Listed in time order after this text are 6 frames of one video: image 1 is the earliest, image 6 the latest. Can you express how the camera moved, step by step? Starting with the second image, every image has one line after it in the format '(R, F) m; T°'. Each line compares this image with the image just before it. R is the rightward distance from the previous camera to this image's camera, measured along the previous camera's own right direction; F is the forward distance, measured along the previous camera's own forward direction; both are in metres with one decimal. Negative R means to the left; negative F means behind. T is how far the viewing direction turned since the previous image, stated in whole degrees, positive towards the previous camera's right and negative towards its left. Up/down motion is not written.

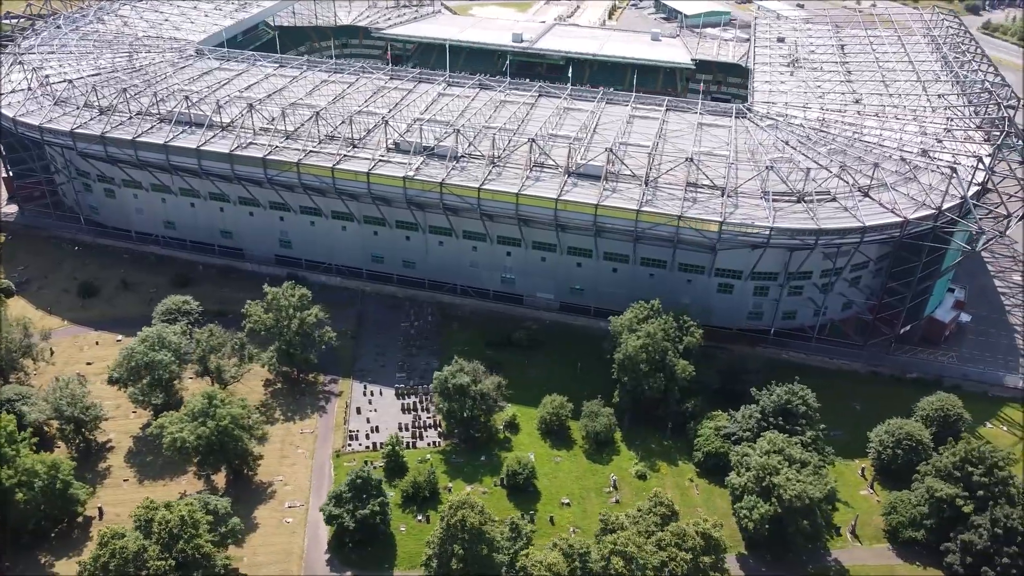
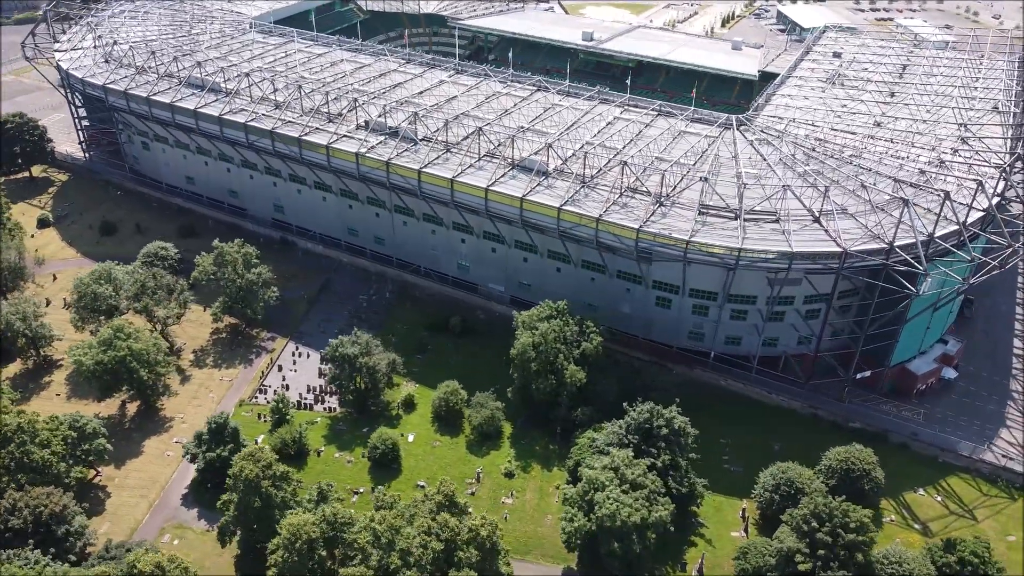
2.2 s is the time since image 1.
(+16.9, +1.7) m; -12°
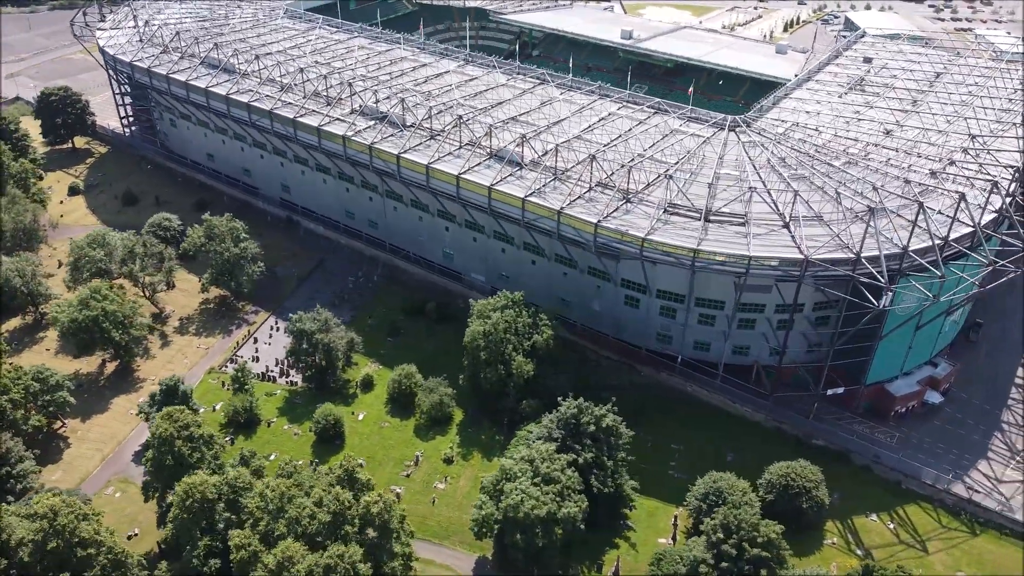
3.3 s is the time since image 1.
(+8.2, +0.5) m; -6°
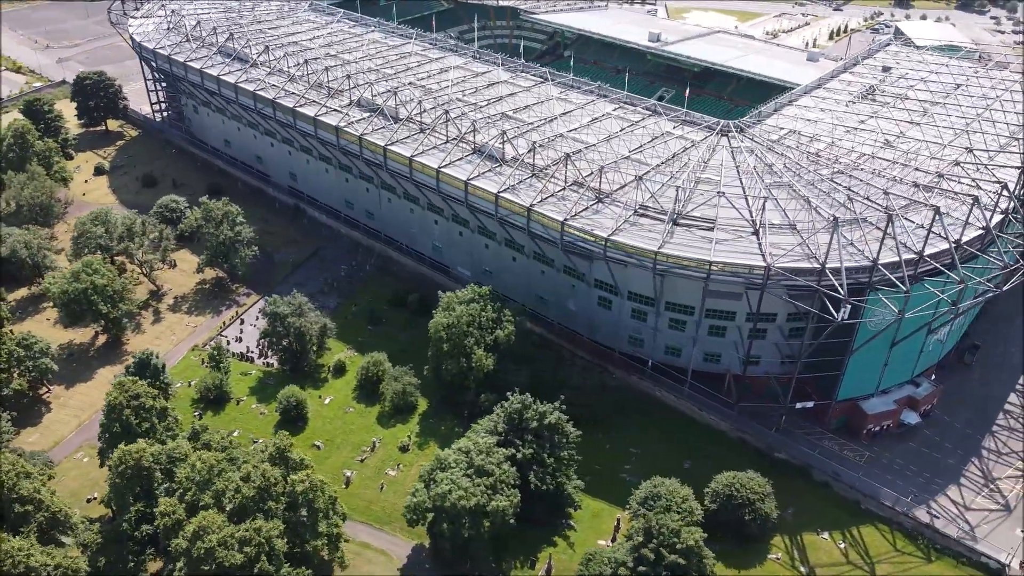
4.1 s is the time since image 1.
(+6.1, 0.0) m; -4°
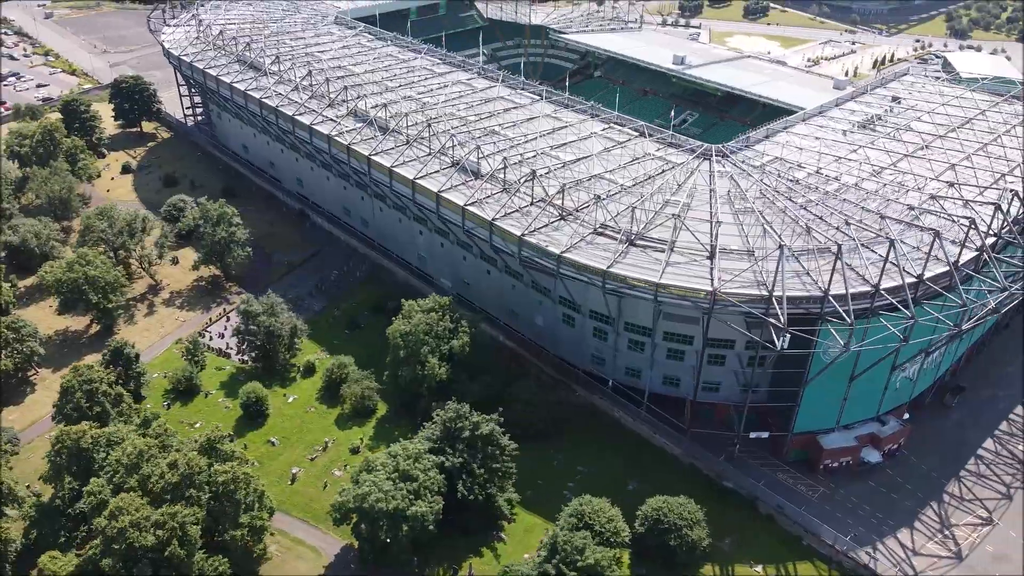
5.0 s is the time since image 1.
(+6.8, -0.4) m; -5°
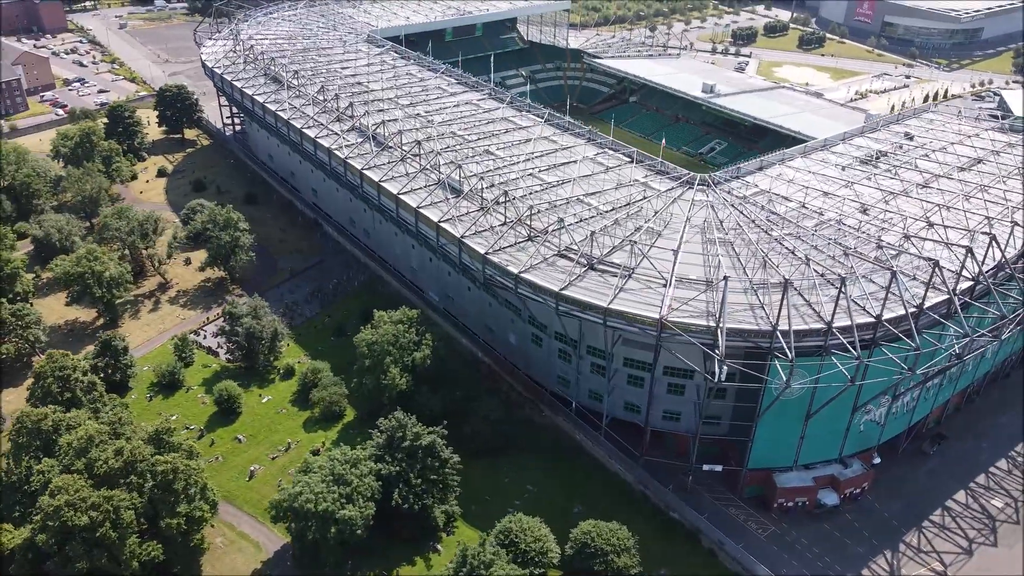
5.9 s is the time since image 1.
(+6.9, -0.6) m; -5°
